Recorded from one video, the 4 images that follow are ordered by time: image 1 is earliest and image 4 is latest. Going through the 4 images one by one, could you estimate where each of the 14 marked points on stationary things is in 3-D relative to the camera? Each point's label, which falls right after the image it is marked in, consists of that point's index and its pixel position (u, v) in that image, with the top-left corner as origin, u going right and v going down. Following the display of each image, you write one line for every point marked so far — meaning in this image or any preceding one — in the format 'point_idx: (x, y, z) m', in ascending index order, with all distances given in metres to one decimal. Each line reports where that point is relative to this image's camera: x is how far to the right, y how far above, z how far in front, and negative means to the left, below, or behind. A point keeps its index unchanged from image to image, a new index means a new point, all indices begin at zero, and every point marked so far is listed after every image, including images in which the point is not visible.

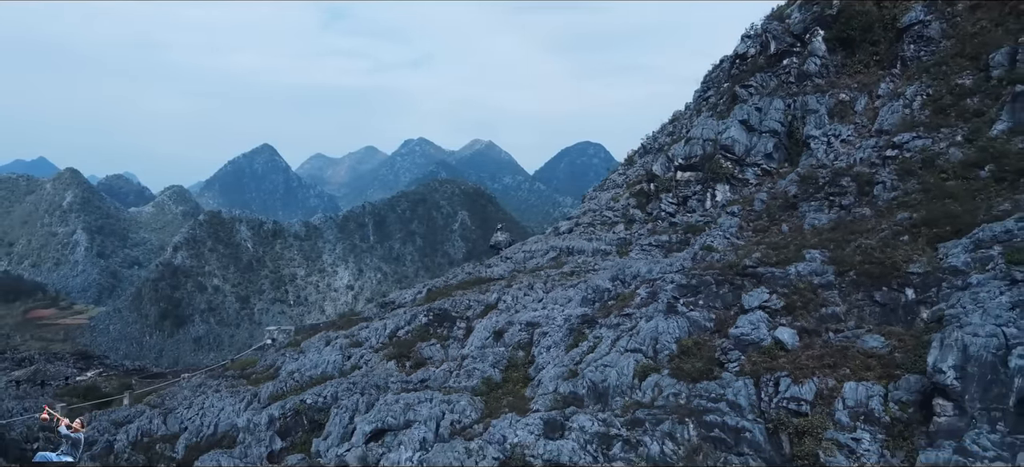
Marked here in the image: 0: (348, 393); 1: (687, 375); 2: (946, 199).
0: (-3.4, -3.3, +15.1) m
1: (+2.9, -2.3, +12.1) m
2: (+8.2, +0.6, +13.8) m
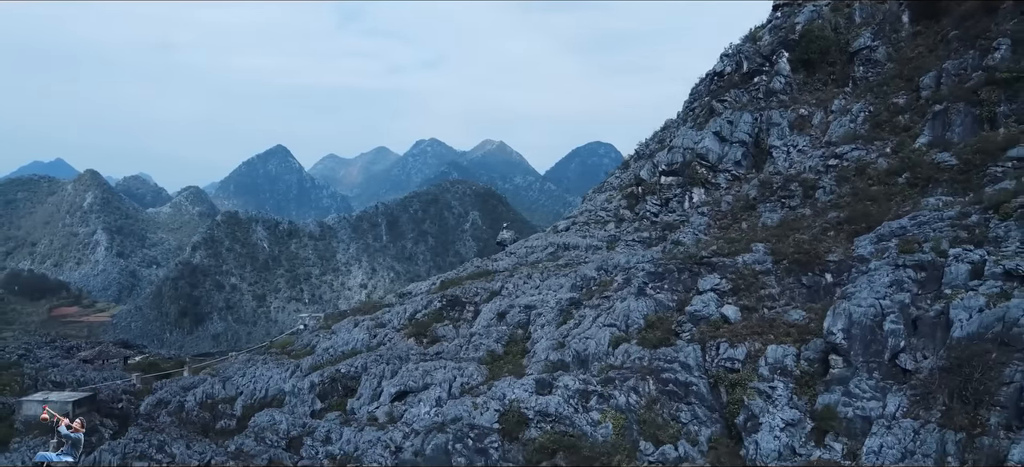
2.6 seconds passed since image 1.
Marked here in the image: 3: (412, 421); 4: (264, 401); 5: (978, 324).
0: (-3.4, -3.2, +18.3) m
1: (+2.9, -2.3, +15.1) m
2: (+8.2, +0.7, +16.7) m
3: (-2.1, -4.0, +15.4) m
4: (-6.2, -4.2, +18.0) m
5: (+7.4, -1.4, +11.7) m
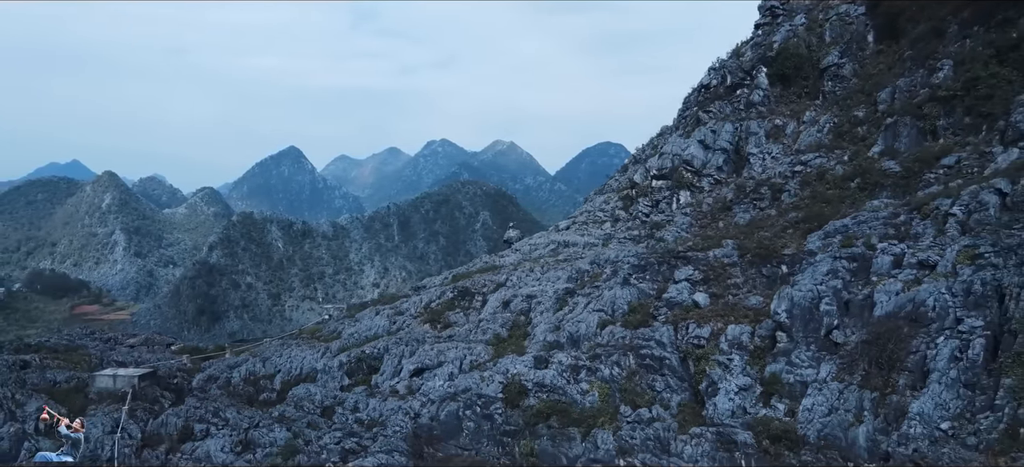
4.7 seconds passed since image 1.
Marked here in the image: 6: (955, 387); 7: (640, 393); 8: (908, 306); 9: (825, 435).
0: (-3.3, -3.2, +20.9) m
1: (+2.9, -2.2, +17.7) m
2: (+8.3, +0.8, +19.2) m
3: (-2.1, -3.9, +18.1) m
4: (-6.1, -4.1, +20.8) m
5: (+7.4, -1.4, +14.2) m
6: (+7.8, -2.7, +12.8) m
7: (+2.8, -3.5, +16.0) m
8: (+7.6, -1.4, +14.0) m
9: (+5.8, -3.7, +13.5) m
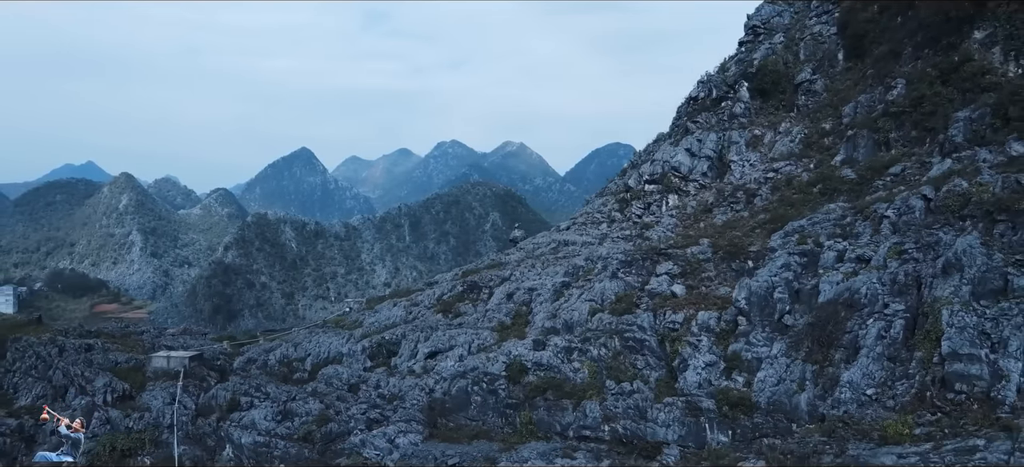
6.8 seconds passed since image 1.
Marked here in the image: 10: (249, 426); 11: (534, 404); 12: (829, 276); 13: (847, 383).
0: (-3.2, -3.2, +23.7) m
1: (+2.9, -2.2, +20.3) m
2: (+8.3, +0.8, +21.8) m
3: (-2.0, -3.9, +20.8) m
4: (-6.0, -4.1, +23.6) m
5: (+7.4, -1.4, +16.8) m
6: (+7.8, -2.7, +15.4) m
7: (+2.8, -3.5, +18.7) m
8: (+7.6, -1.4, +16.6) m
9: (+5.8, -3.7, +16.1) m
10: (-7.1, -5.2, +19.5) m
11: (+0.5, -4.3, +18.4) m
12: (+7.5, -1.0, +17.3) m
13: (+7.1, -3.2, +15.4) m
